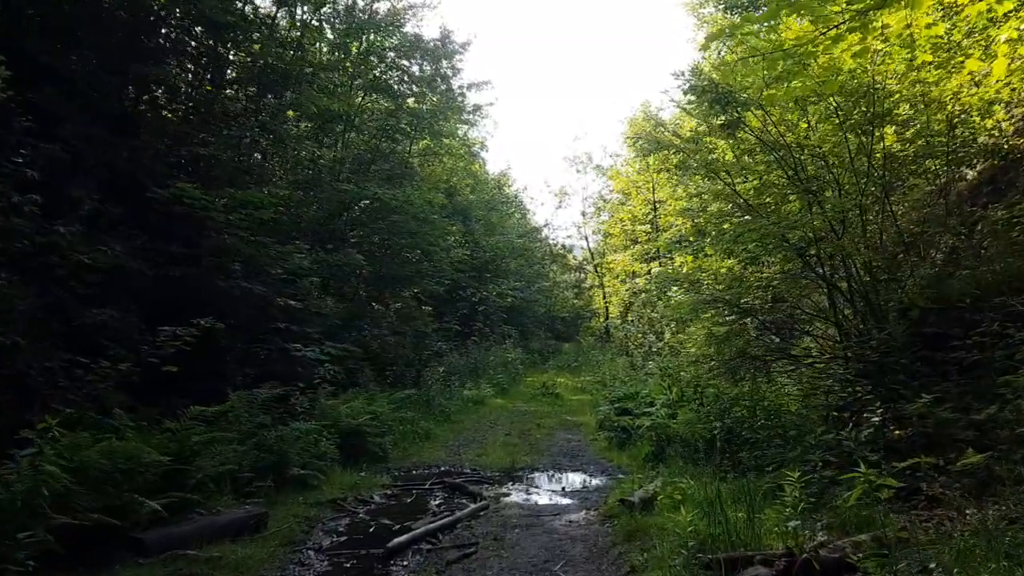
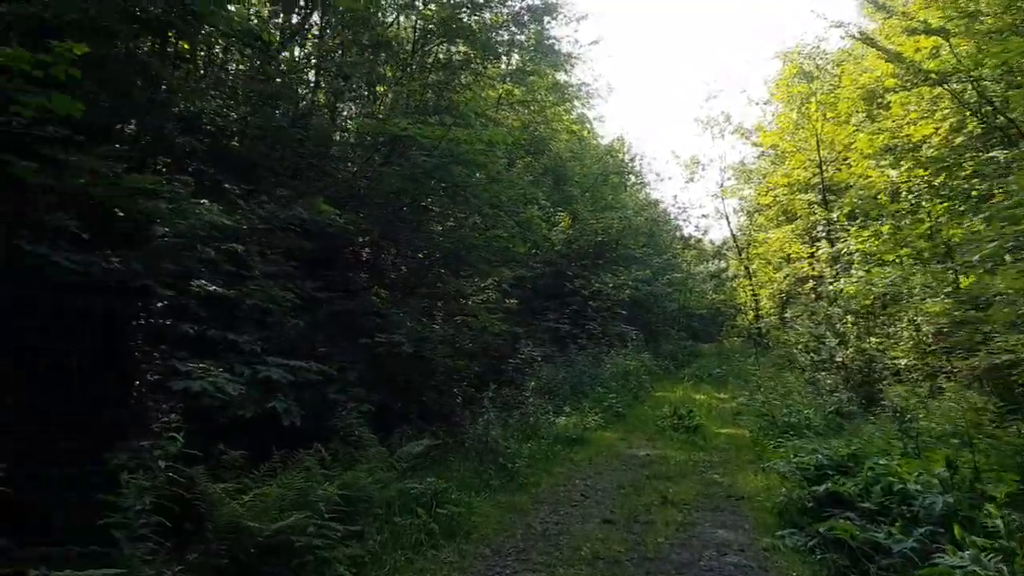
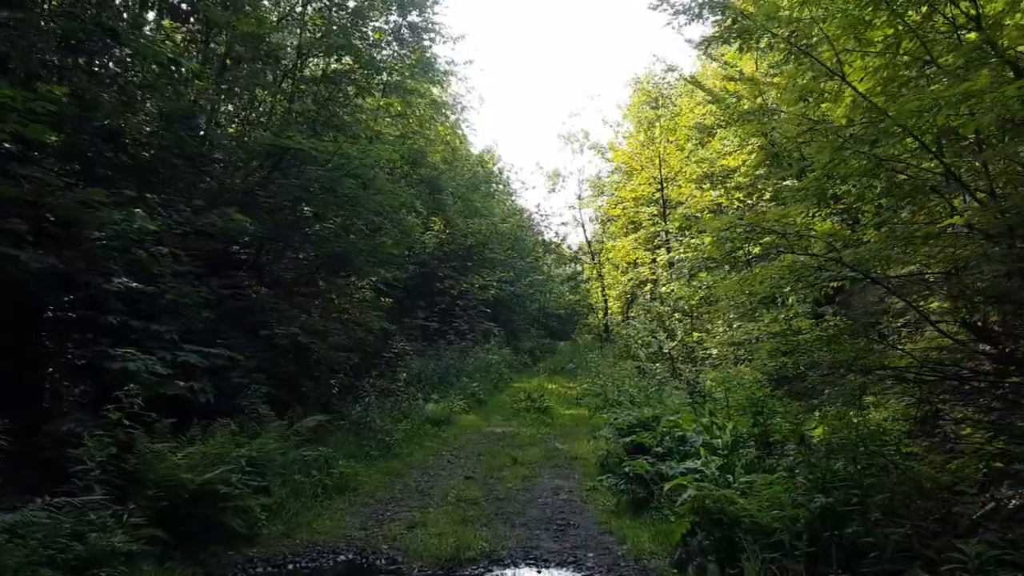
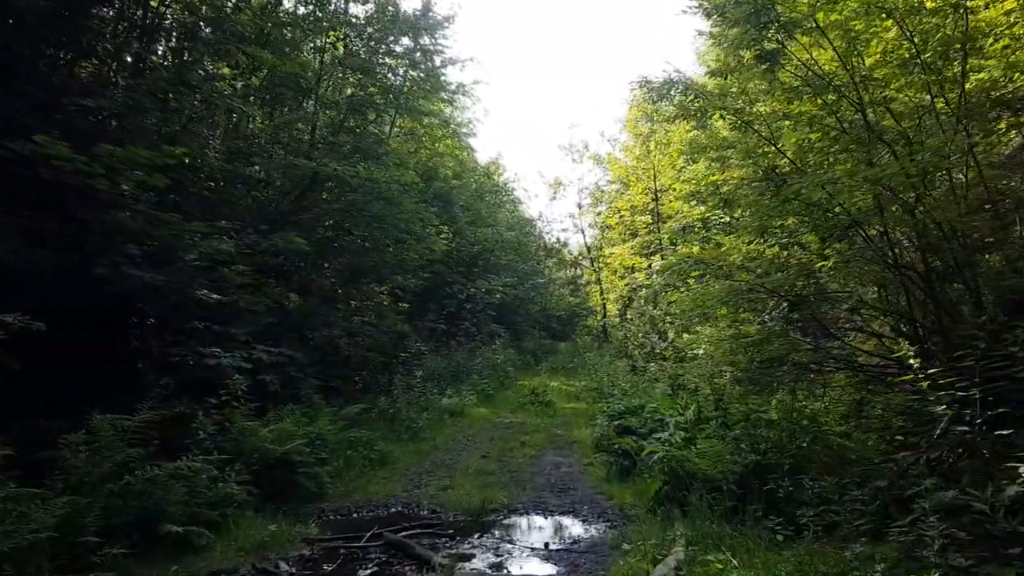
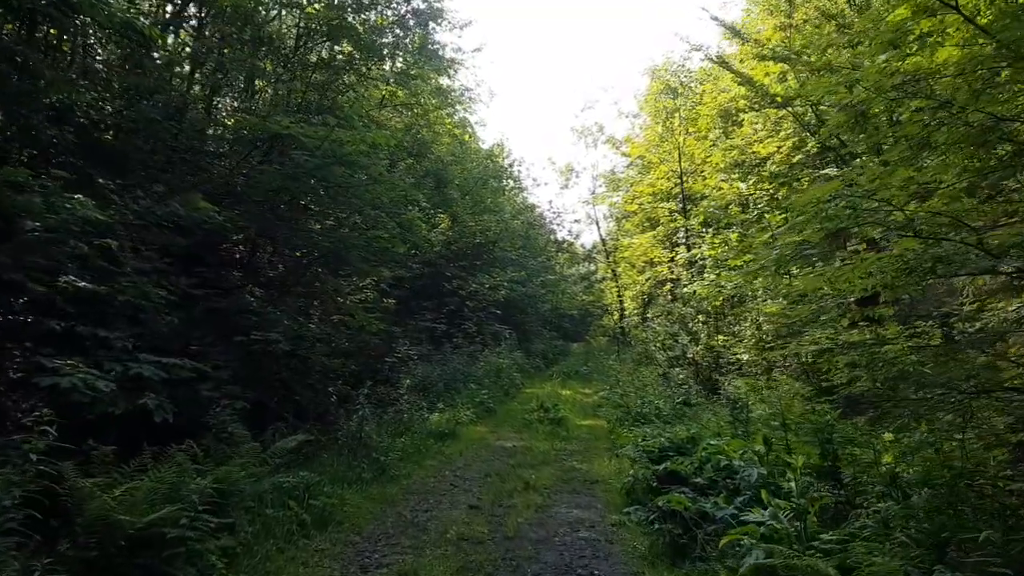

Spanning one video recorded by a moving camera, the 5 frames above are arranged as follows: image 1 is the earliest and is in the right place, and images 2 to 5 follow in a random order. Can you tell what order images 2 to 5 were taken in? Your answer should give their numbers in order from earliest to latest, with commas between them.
4, 3, 5, 2
